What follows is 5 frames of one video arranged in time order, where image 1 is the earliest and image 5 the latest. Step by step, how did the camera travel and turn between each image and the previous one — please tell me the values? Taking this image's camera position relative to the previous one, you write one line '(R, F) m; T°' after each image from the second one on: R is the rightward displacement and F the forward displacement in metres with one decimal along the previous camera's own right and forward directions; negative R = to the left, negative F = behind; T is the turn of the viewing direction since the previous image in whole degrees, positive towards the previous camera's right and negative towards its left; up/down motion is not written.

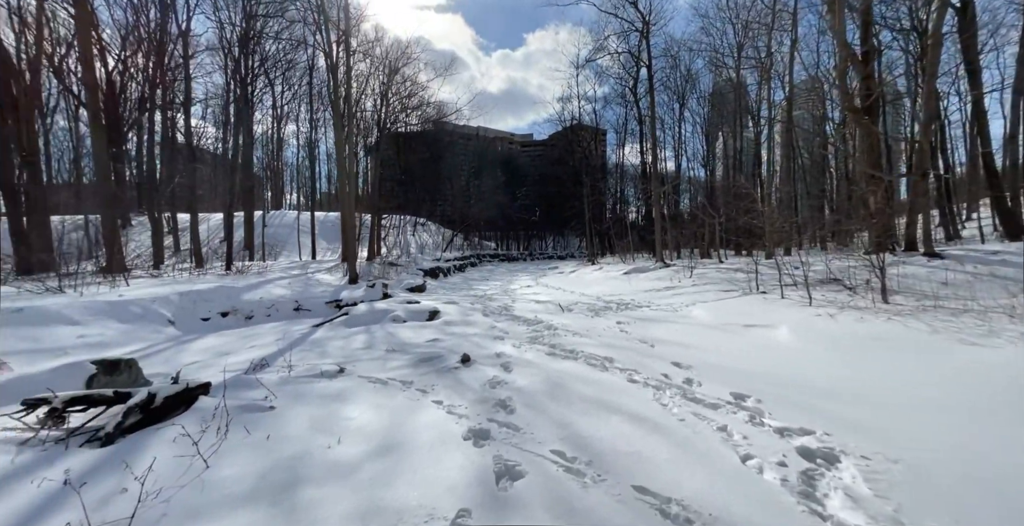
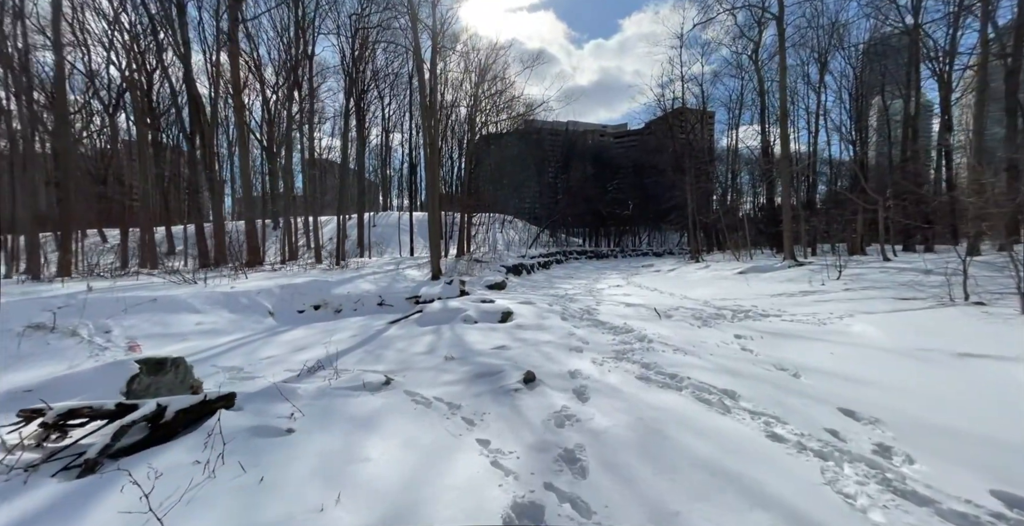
(+0.1, +0.9) m; -13°
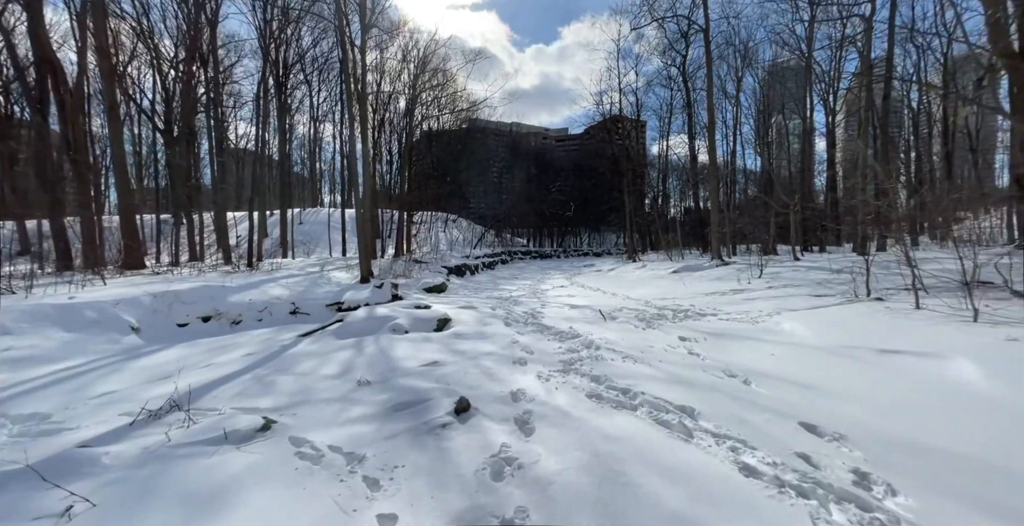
(+0.1, +0.5) m; +8°
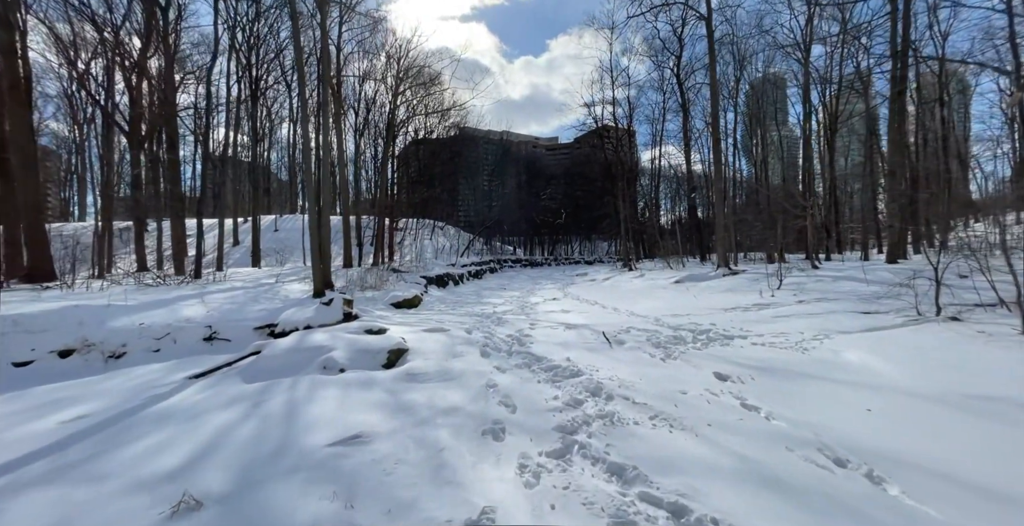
(+0.1, +1.4) m; +1°
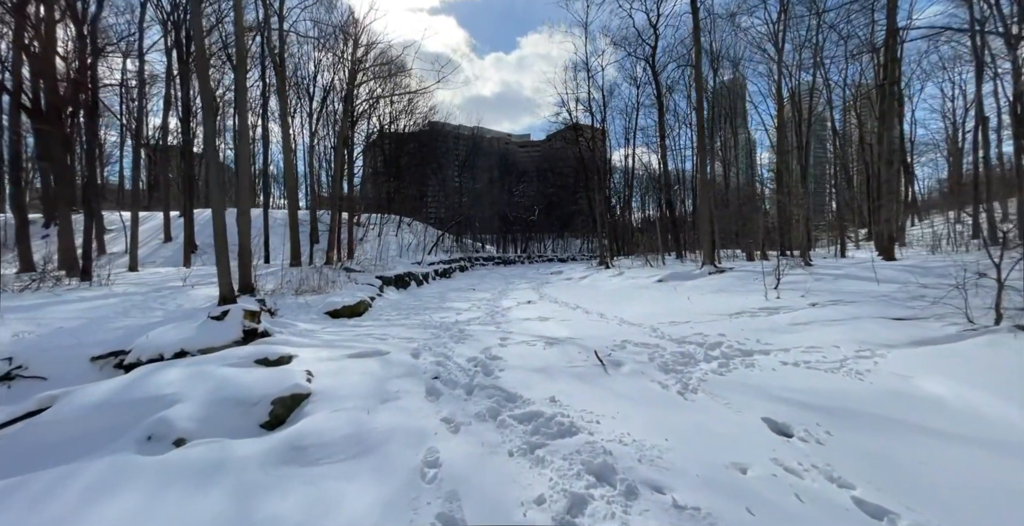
(+0.1, +1.4) m; +4°
